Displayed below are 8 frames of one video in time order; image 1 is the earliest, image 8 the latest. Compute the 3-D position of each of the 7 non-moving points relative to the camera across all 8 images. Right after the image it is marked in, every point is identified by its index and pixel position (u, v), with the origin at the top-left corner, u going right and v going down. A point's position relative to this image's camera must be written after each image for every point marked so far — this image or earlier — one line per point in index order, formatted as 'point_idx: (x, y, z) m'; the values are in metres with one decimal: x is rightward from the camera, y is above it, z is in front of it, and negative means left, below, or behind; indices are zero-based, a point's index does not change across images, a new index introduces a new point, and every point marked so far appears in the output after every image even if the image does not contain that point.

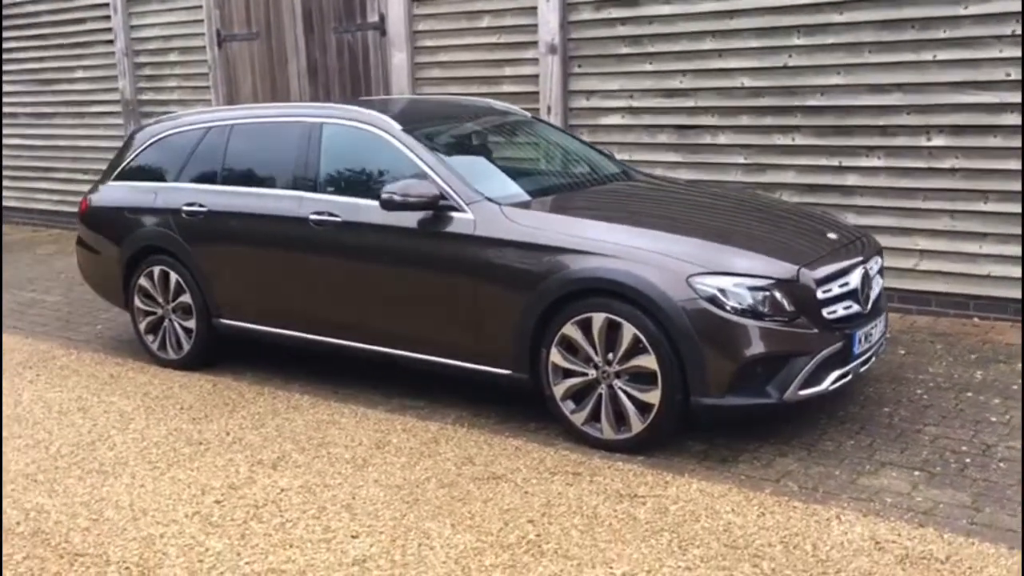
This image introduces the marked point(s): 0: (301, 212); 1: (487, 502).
0: (-1.1, +0.4, +5.5) m
1: (-0.1, -0.8, +4.0) m
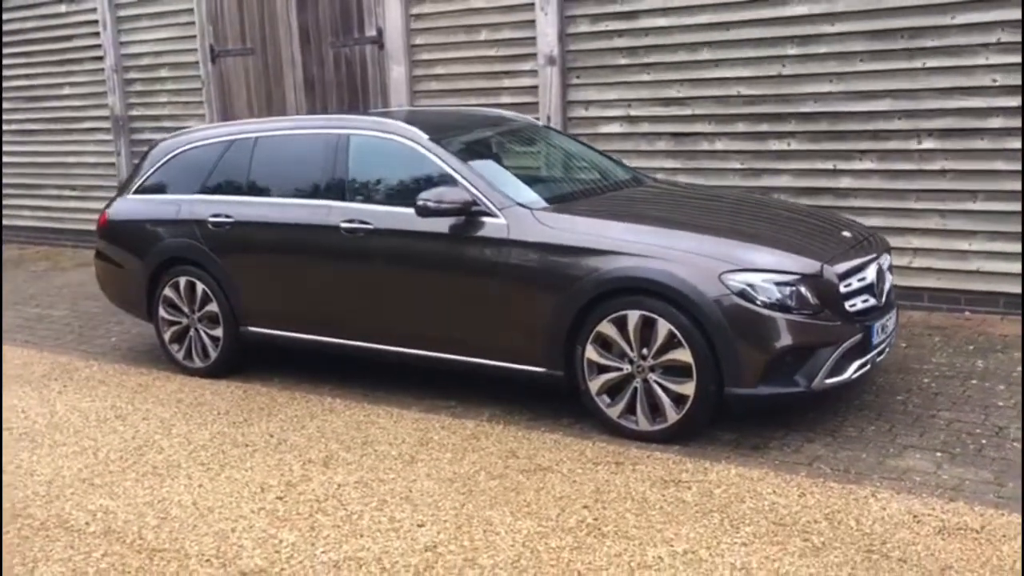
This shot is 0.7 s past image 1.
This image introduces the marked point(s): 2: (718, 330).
0: (-1.0, +0.4, +5.7) m
1: (+0.1, -0.8, +4.2) m
2: (+0.9, -0.2, +4.5) m
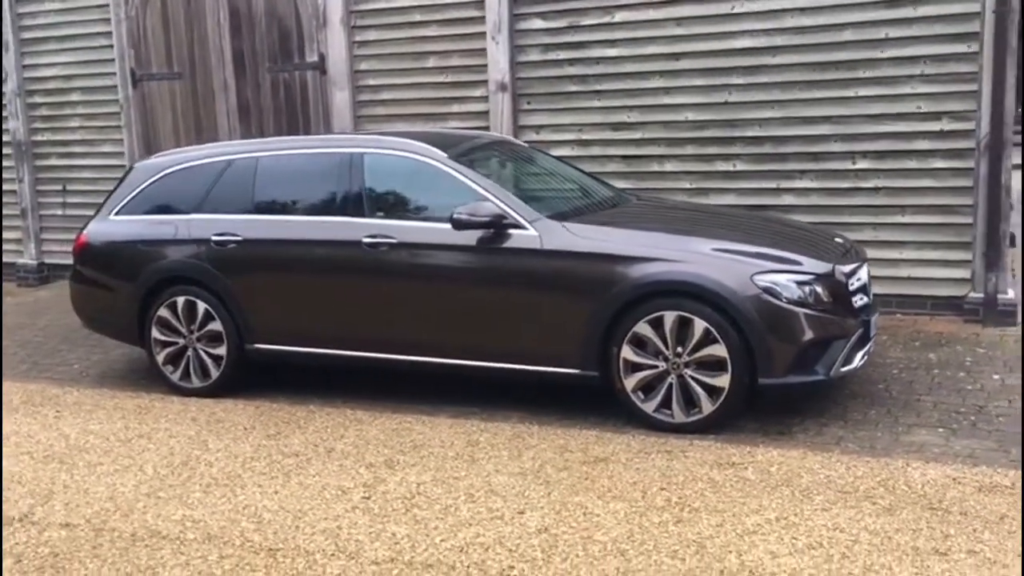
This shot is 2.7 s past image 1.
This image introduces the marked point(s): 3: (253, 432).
0: (-0.9, +0.3, +5.8) m
1: (+0.4, -0.8, +4.5) m
2: (+1.2, -0.2, +5.0) m
3: (-1.4, -0.8, +5.4) m
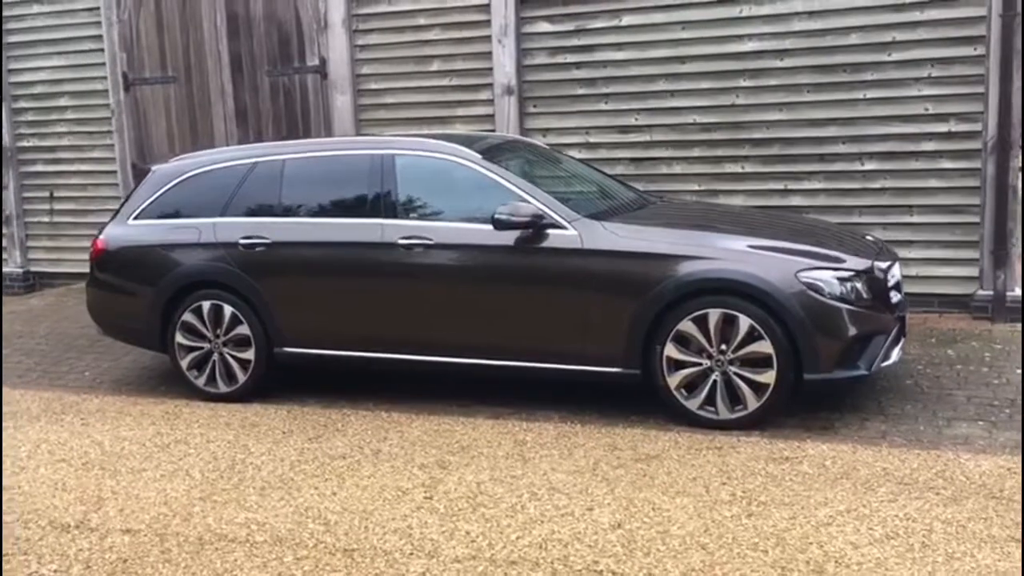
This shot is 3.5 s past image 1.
0: (-0.7, +0.3, +5.8) m
1: (+0.7, -0.8, +4.6) m
2: (+1.4, -0.2, +5.0) m
3: (-1.2, -0.8, +5.4) m
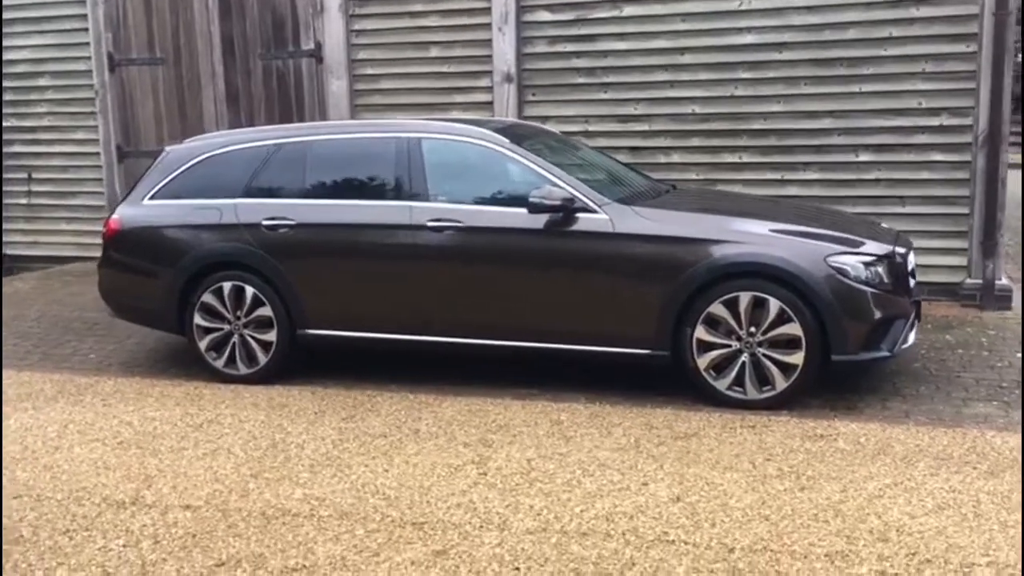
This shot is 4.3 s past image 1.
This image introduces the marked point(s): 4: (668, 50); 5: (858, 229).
0: (-0.6, +0.4, +5.8) m
1: (+0.9, -0.7, +4.7) m
2: (+1.6, -0.1, +5.2) m
3: (-1.0, -0.7, +5.4) m
4: (+1.3, +1.9, +8.4) m
5: (+1.9, +0.3, +5.7) m
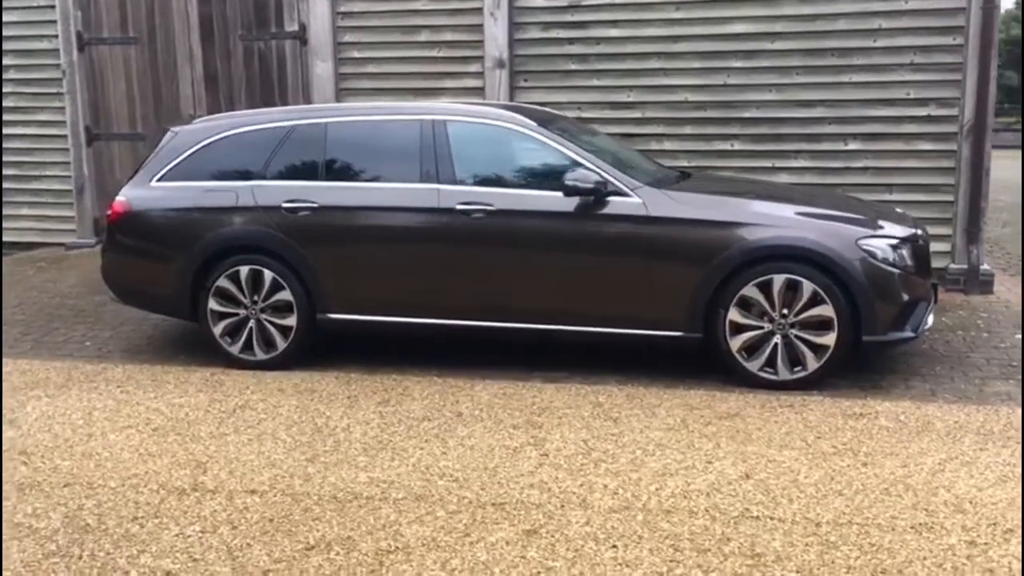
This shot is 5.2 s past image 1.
0: (-0.4, +0.5, +5.8) m
1: (+1.2, -0.7, +4.8) m
2: (+1.8, 0.0, +5.3) m
3: (-0.8, -0.6, +5.3) m
4: (+1.2, +2.1, +8.5) m
5: (+2.1, +0.4, +5.8) m
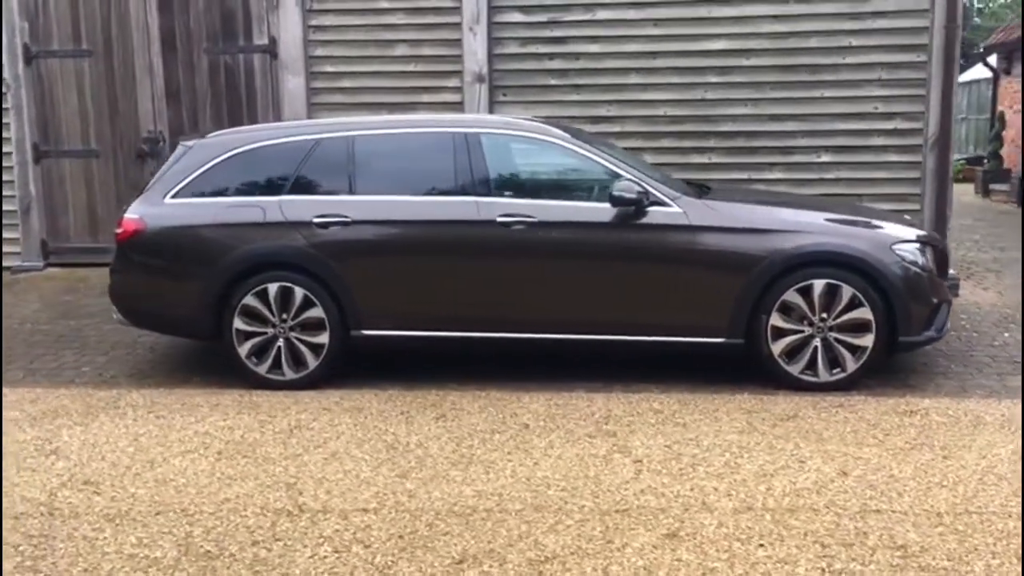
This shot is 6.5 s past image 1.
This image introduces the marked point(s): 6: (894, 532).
0: (-0.2, +0.4, +5.8) m
1: (+1.5, -0.7, +4.9) m
2: (+2.1, 0.0, +5.5) m
3: (-0.5, -0.7, +5.3) m
4: (+1.1, +2.0, +8.6) m
5: (+2.3, +0.4, +6.1) m
6: (+1.4, -0.9, +3.7) m
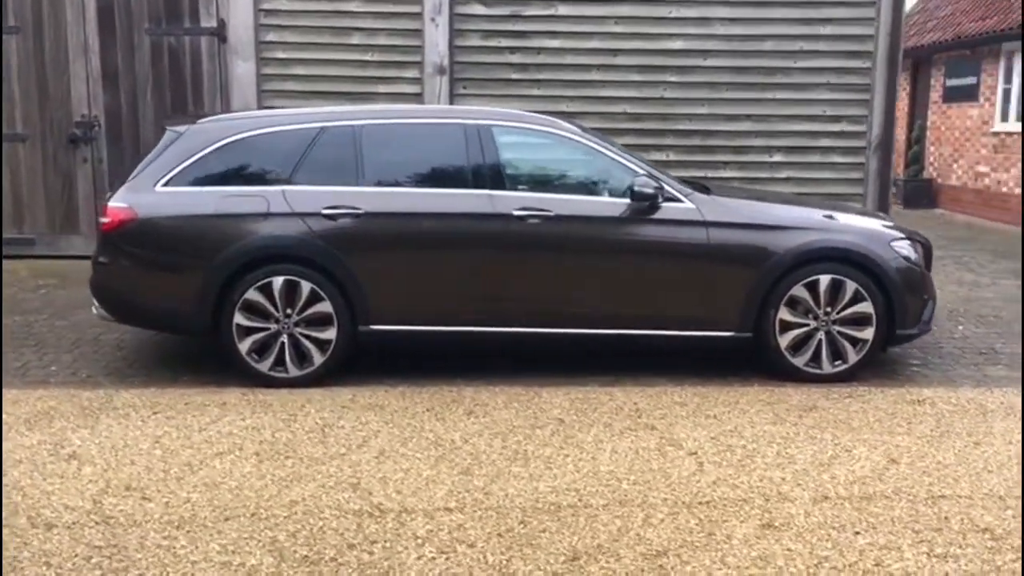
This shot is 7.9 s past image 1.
0: (-0.1, +0.4, +5.7) m
1: (+1.7, -0.6, +5.1) m
2: (+2.1, 0.0, +5.8) m
3: (-0.3, -0.6, +5.2) m
4: (+0.8, +2.0, +8.7) m
5: (+2.3, +0.4, +6.4) m
6: (+1.7, -0.9, +3.8) m
